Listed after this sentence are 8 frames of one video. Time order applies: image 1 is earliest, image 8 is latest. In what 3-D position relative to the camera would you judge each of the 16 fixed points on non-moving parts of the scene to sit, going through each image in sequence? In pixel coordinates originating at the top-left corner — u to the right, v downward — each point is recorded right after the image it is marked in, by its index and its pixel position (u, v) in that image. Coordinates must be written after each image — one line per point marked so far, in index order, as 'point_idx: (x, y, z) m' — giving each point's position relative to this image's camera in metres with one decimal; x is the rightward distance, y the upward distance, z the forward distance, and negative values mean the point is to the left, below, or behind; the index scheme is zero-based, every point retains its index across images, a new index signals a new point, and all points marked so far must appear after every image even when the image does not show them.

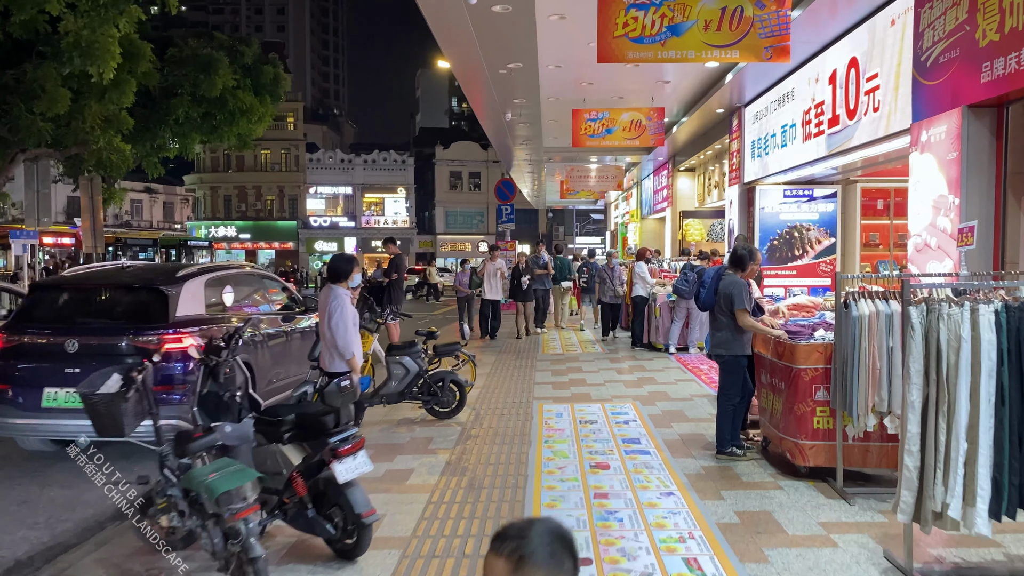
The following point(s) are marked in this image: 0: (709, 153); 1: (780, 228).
0: (+3.6, +2.4, +14.9) m
1: (+3.5, +0.8, +10.8) m
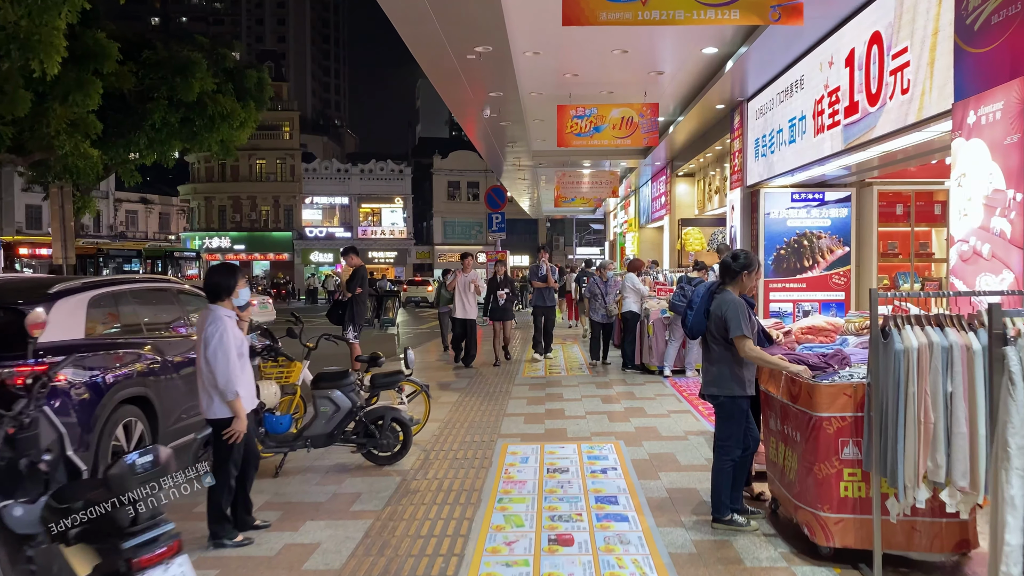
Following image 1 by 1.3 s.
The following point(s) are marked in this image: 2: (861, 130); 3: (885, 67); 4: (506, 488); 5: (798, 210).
0: (+3.3, +2.2, +13.8) m
1: (+3.3, +0.6, +9.7) m
2: (+2.7, +1.2, +6.4) m
3: (+2.7, +1.6, +5.9) m
4: (0.0, -1.2, +4.8) m
5: (+3.4, +0.9, +9.7) m
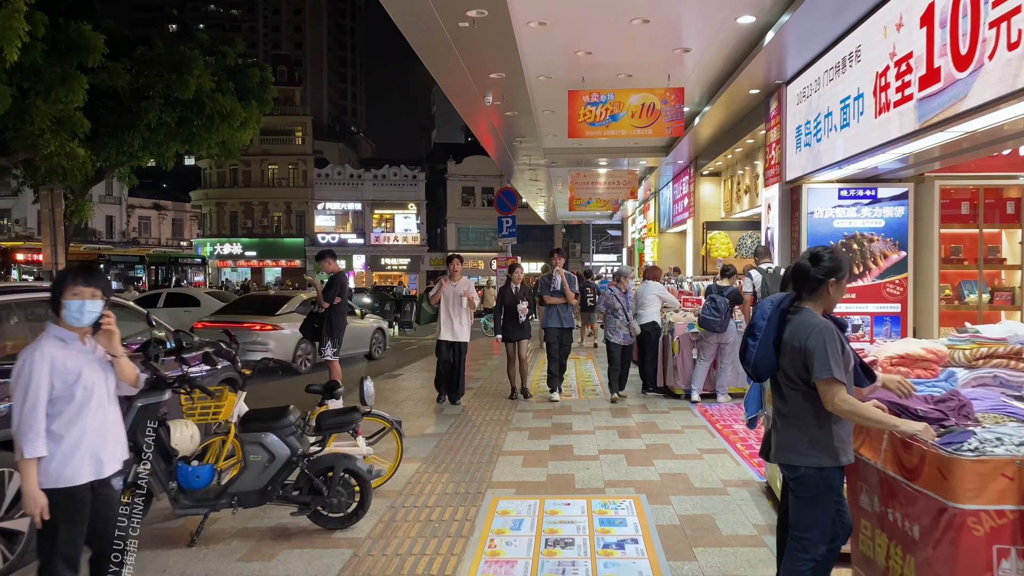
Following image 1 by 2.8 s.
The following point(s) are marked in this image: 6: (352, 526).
0: (+3.5, +2.1, +12.5) m
1: (+3.3, +0.5, +8.4) m
2: (+2.7, +1.2, +5.1) m
3: (+2.7, +1.5, +4.6) m
4: (-0.1, -1.2, +3.6) m
5: (+3.4, +0.8, +8.4) m
6: (-0.8, -1.2, +4.2) m
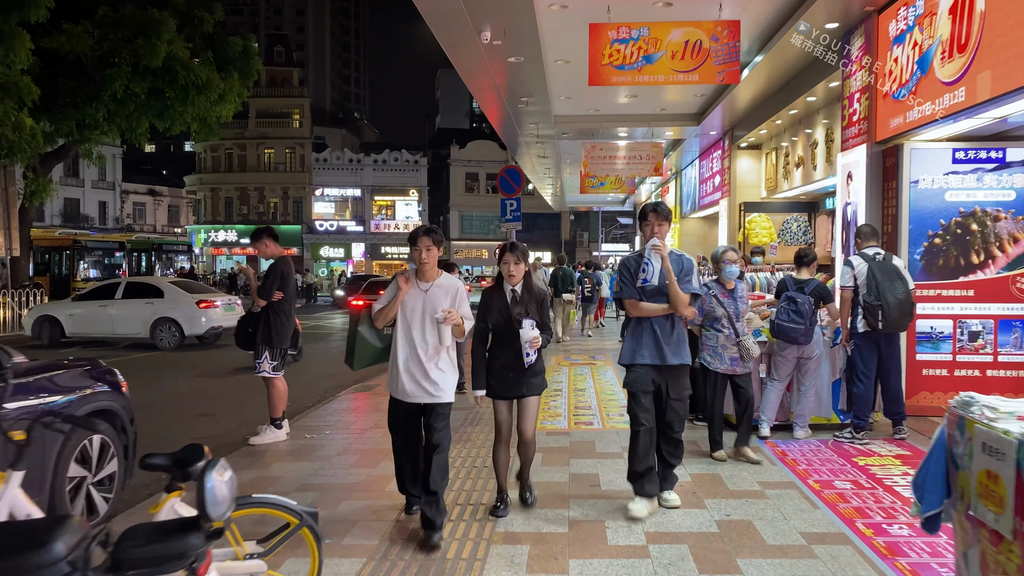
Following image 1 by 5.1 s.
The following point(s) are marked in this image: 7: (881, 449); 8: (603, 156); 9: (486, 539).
0: (+3.5, +2.2, +10.4) m
1: (+3.3, +0.6, +6.3) m
2: (+2.7, +1.2, +3.0) m
3: (+2.7, +1.5, +2.5) m
4: (-0.1, -1.2, +1.5) m
5: (+3.4, +0.9, +6.3) m
6: (-0.8, -1.2, +2.1) m
7: (+2.4, -1.0, +5.3) m
8: (+1.6, +2.3, +14.0) m
9: (-0.1, -1.1, +3.7) m
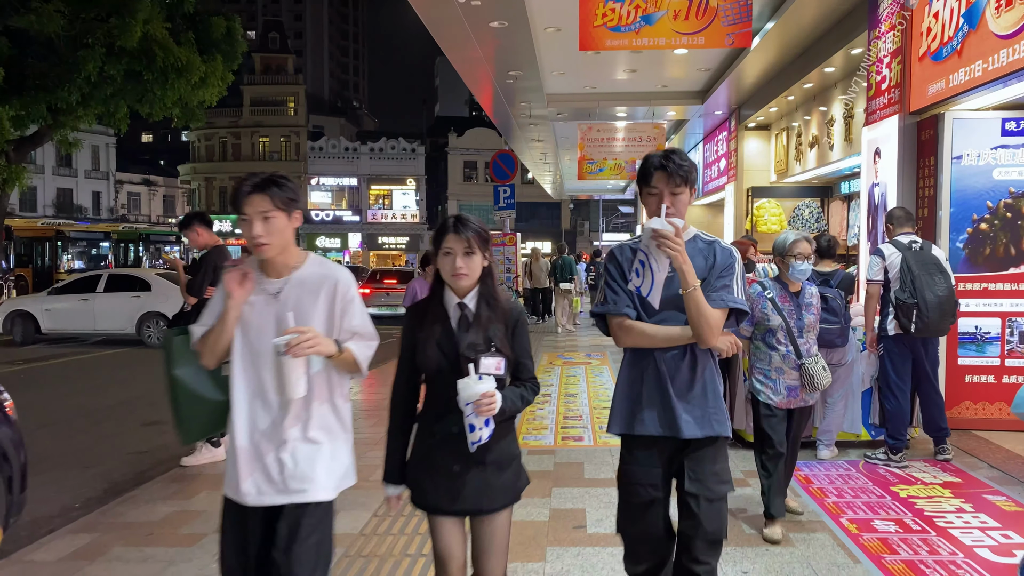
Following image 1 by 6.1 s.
0: (+3.4, +2.3, +9.5) m
1: (+3.2, +0.6, +5.4) m
2: (+2.5, +1.2, +2.1) m
3: (+2.5, +1.5, +1.6) m
4: (-0.3, -1.2, +0.6) m
5: (+3.3, +0.9, +5.4) m
6: (-1.0, -1.2, +1.3) m
7: (+2.2, -1.0, +4.5) m
8: (+1.4, +2.4, +13.1) m
9: (-0.3, -1.1, +2.9) m
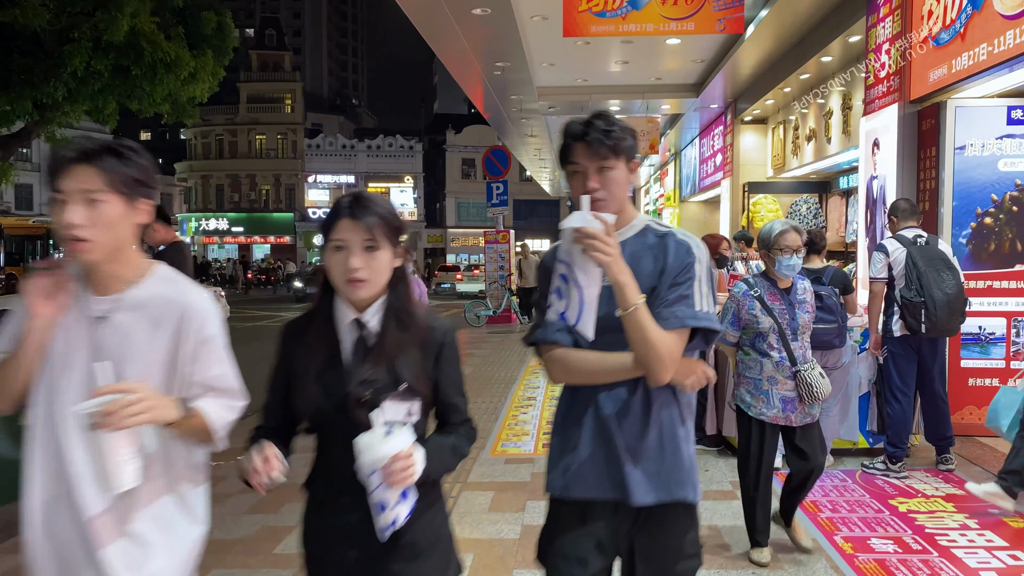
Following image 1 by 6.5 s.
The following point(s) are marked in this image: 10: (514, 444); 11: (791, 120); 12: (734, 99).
0: (+3.2, +2.3, +9.2) m
1: (+3.0, +0.6, +5.1) m
2: (+2.4, +1.2, +1.8) m
3: (+2.3, +1.5, +1.3) m
4: (-0.4, -1.3, +0.3) m
5: (+3.1, +0.9, +5.1) m
6: (-1.1, -1.2, +1.0) m
7: (+2.1, -1.0, +4.2) m
8: (+1.3, +2.4, +12.8) m
9: (-0.4, -1.1, +2.6) m
10: (0.0, -1.0, +5.3) m
11: (+3.5, +2.1, +10.2) m
12: (+3.1, +2.6, +11.4) m
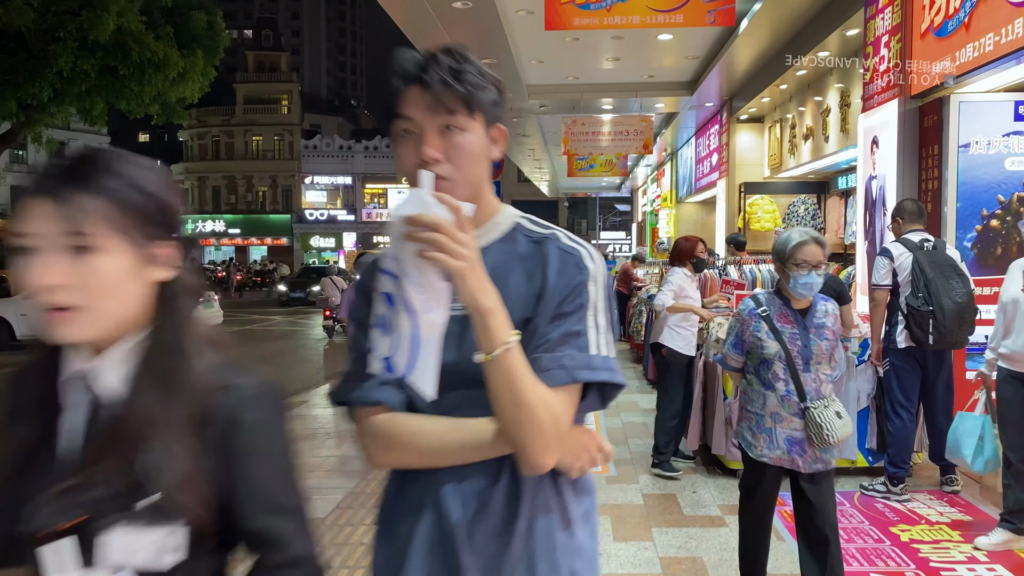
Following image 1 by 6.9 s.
0: (+3.1, +2.2, +8.9) m
1: (+2.9, +0.6, +4.8) m
2: (+2.2, +1.1, +1.5) m
3: (+2.2, +1.5, +1.0) m
4: (-0.6, -1.3, 0.0) m
5: (+3.0, +0.9, +4.8) m
6: (-1.3, -1.3, +0.7) m
7: (+2.0, -1.0, +3.9) m
8: (+1.1, +2.4, +12.5) m
9: (-0.6, -1.2, +2.3) m
10: (-0.1, -1.0, +5.0) m
11: (+3.3, +2.0, +9.9) m
12: (+2.9, +2.6, +11.0) m
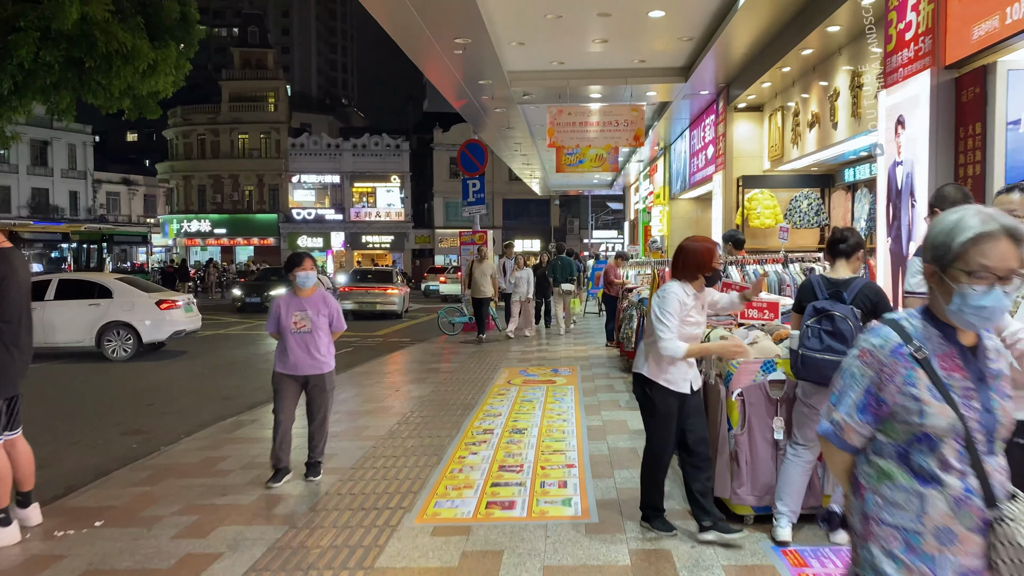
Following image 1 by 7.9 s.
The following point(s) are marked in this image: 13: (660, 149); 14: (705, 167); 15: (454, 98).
0: (+2.9, +2.2, +8.1) m
1: (+2.7, +0.6, +4.0) m
2: (+2.1, +1.1, +0.7) m
3: (+2.0, +1.5, +0.2) m
4: (-0.7, -1.3, -0.8) m
5: (+2.8, +0.9, +4.0) m
6: (-1.4, -1.3, -0.1) m
7: (+1.8, -1.1, +3.1) m
8: (+0.9, +2.4, +11.7) m
9: (-0.7, -1.2, +1.5) m
10: (-0.3, -1.1, +4.2) m
11: (+3.1, +2.0, +9.1) m
12: (+2.7, +2.6, +10.3) m
13: (+2.9, +2.8, +16.5) m
14: (+2.8, +1.8, +11.8) m
15: (-0.8, +2.6, +11.3) m
